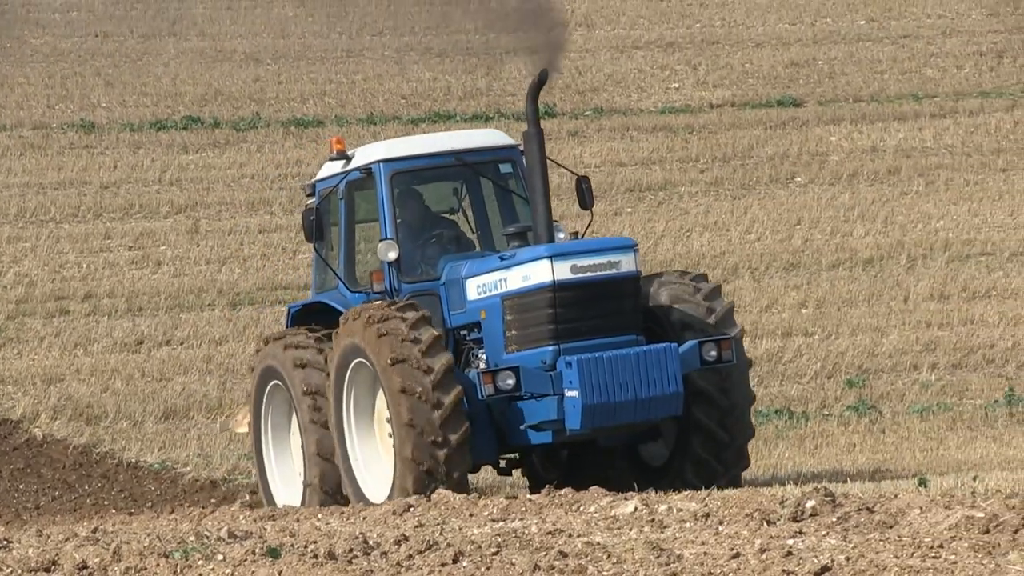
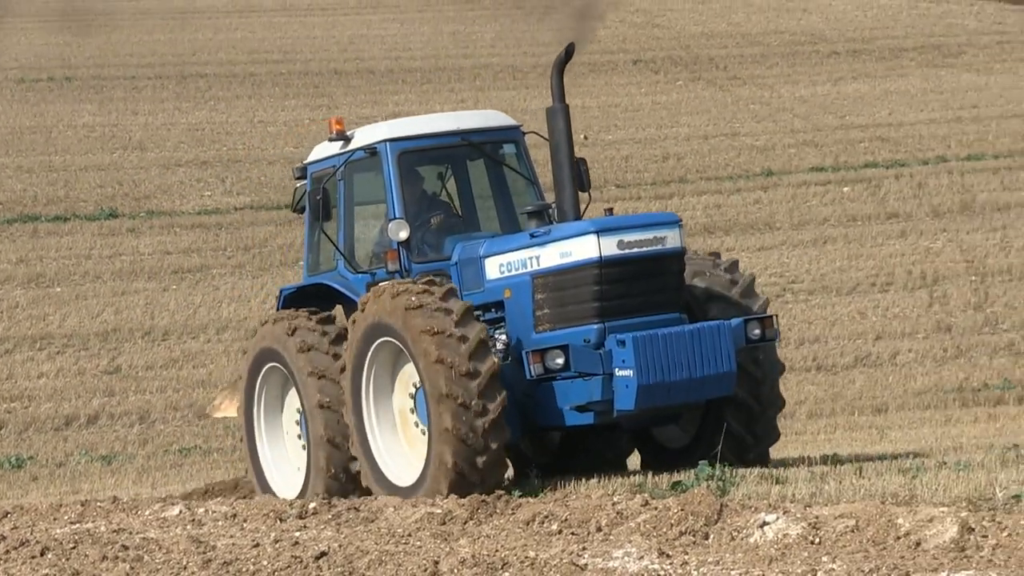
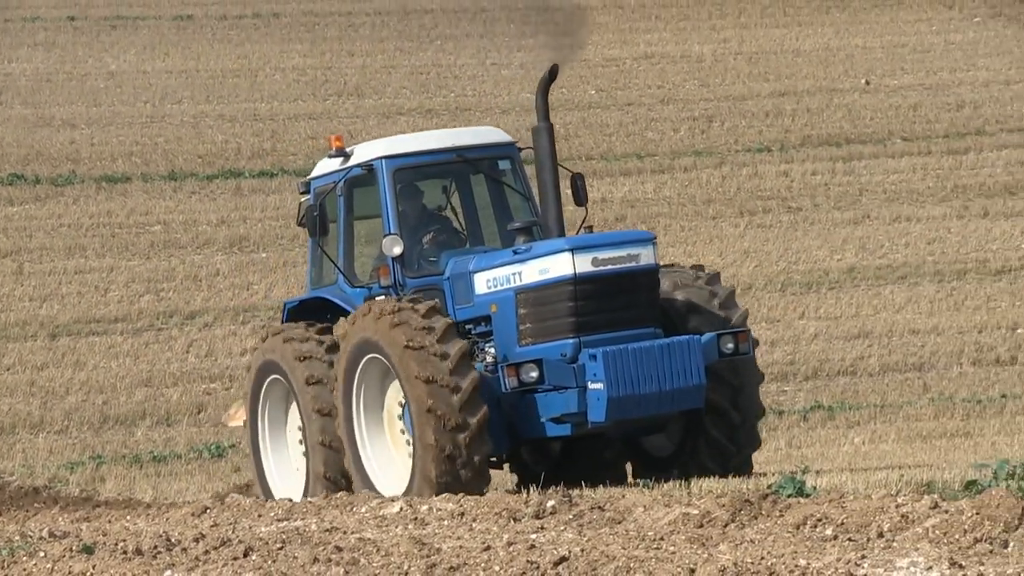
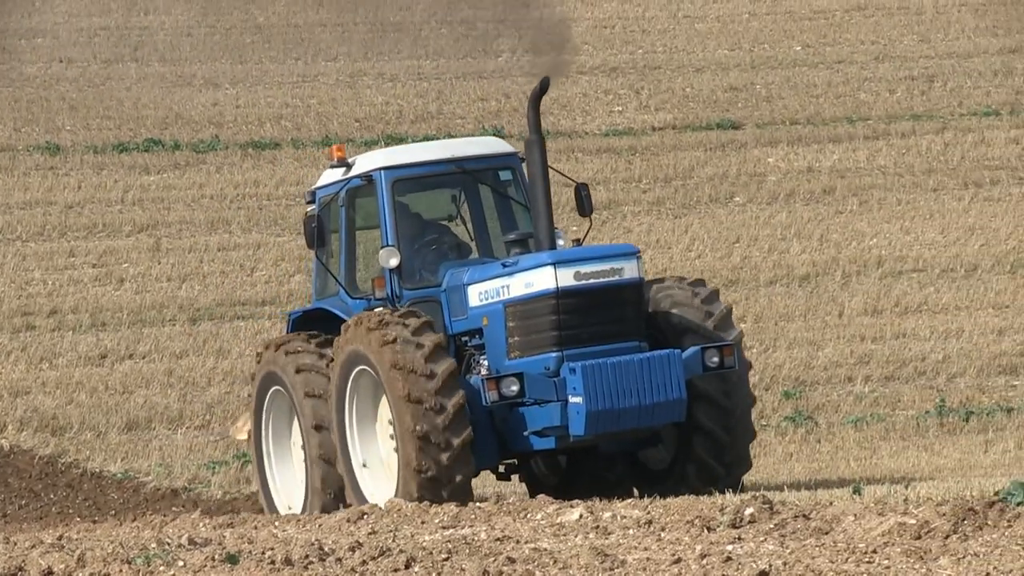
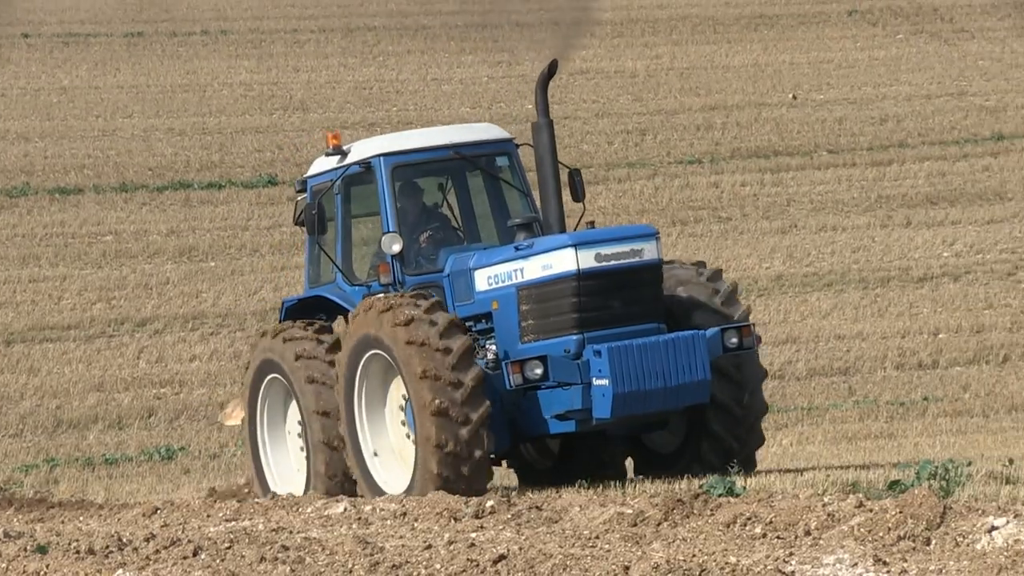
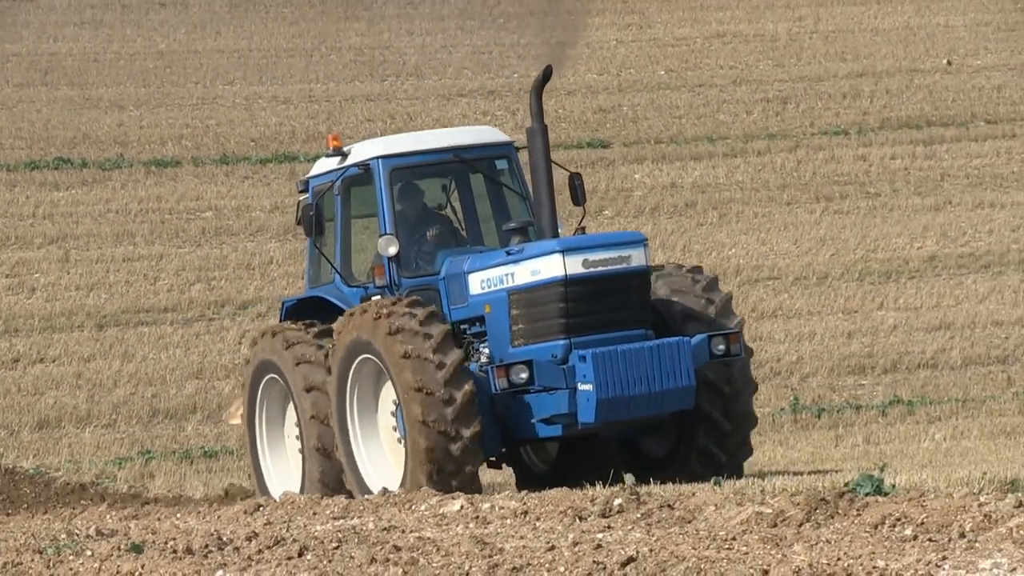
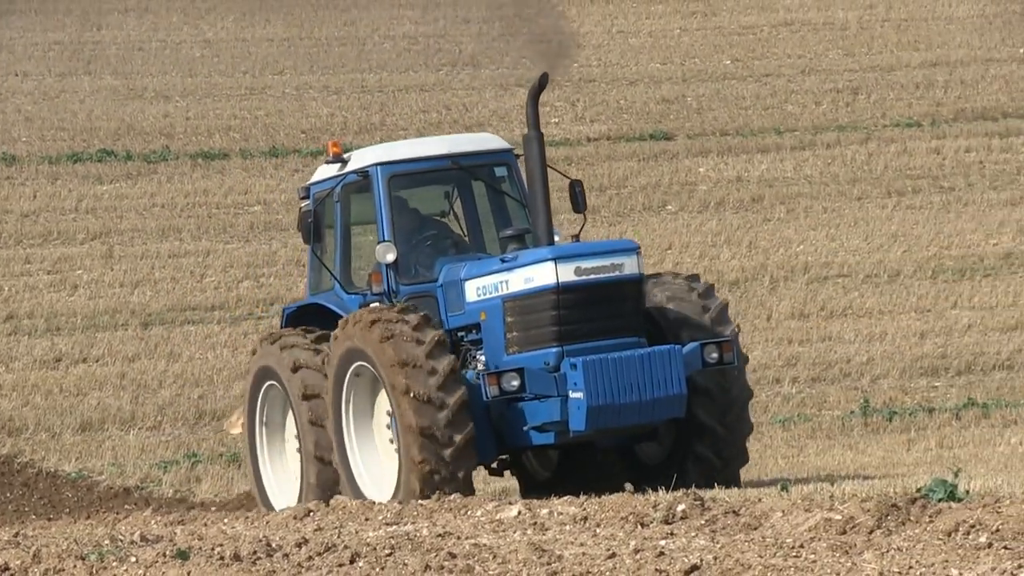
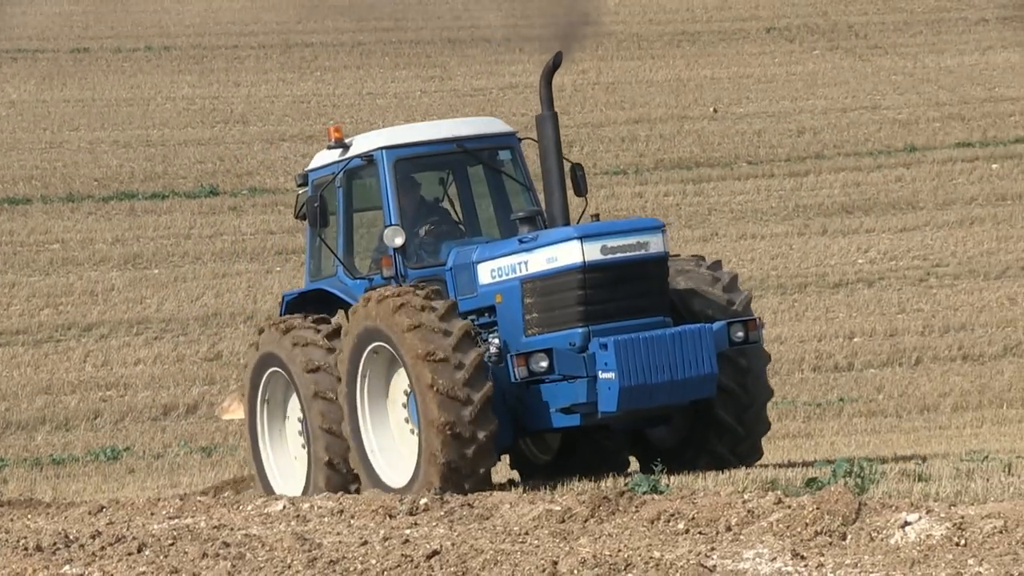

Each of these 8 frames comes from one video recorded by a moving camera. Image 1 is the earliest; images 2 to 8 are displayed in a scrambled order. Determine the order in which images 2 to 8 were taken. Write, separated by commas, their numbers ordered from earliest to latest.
4, 7, 6, 3, 5, 8, 2
